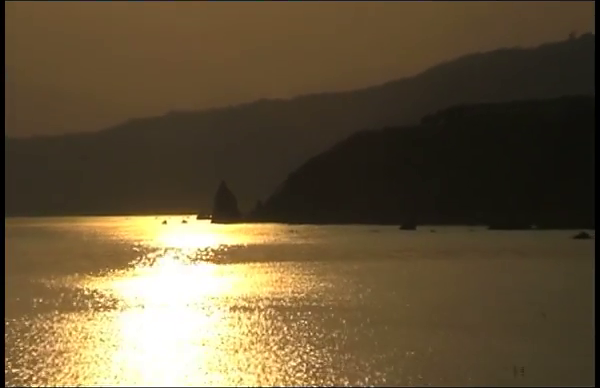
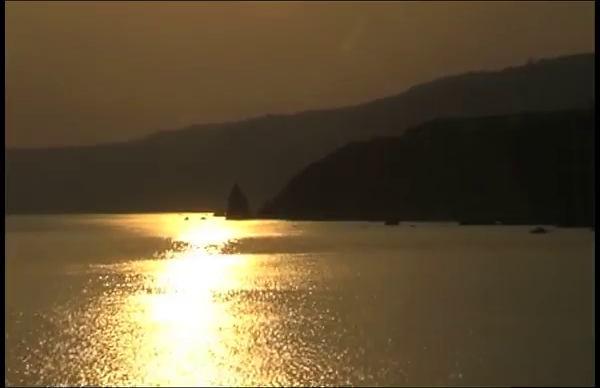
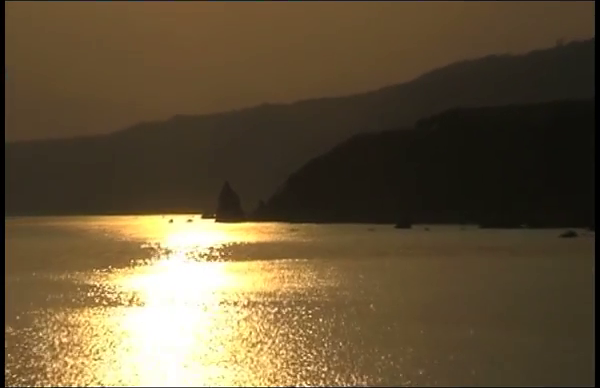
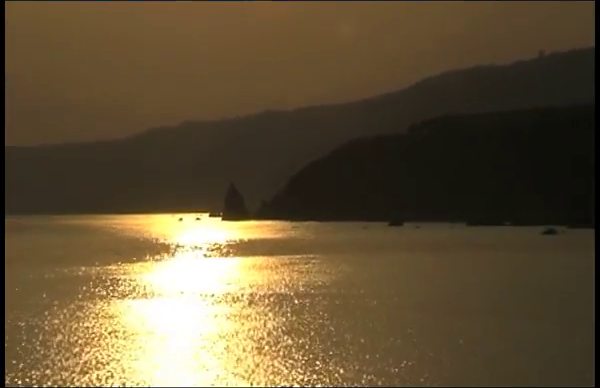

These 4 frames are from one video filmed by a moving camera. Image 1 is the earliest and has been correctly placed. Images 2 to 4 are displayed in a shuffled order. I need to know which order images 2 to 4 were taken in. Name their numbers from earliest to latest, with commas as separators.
3, 4, 2
